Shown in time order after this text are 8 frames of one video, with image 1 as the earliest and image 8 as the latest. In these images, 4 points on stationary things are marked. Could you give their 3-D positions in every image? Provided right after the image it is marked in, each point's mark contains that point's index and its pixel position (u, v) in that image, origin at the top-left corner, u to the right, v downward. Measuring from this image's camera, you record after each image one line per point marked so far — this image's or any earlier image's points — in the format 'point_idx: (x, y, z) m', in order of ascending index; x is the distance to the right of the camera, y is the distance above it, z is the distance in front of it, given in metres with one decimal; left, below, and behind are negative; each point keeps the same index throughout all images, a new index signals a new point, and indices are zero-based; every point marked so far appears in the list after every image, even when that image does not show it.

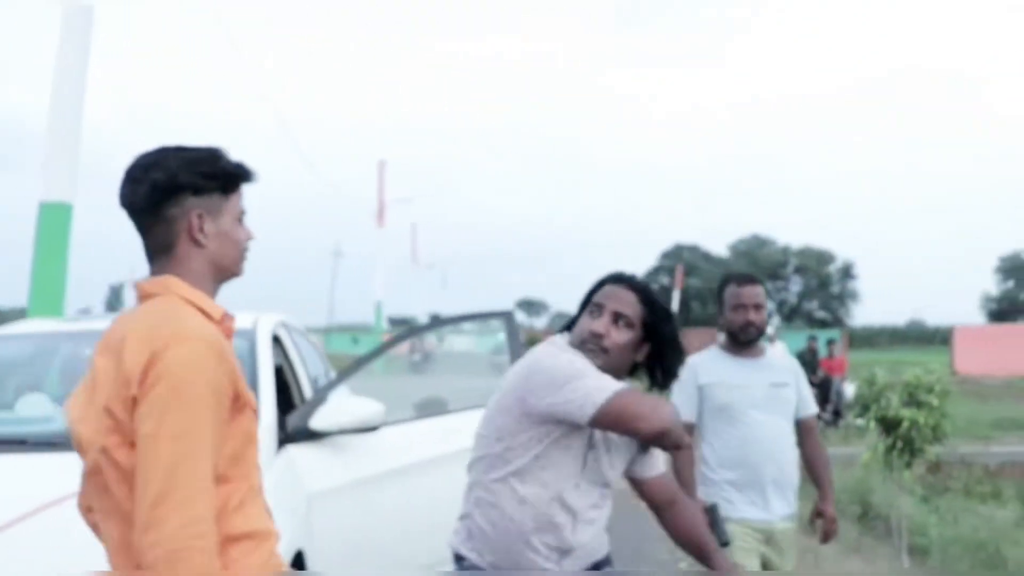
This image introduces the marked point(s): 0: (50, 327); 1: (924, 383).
0: (-2.2, -0.3, +5.5) m
1: (+3.1, -0.7, +8.6) m
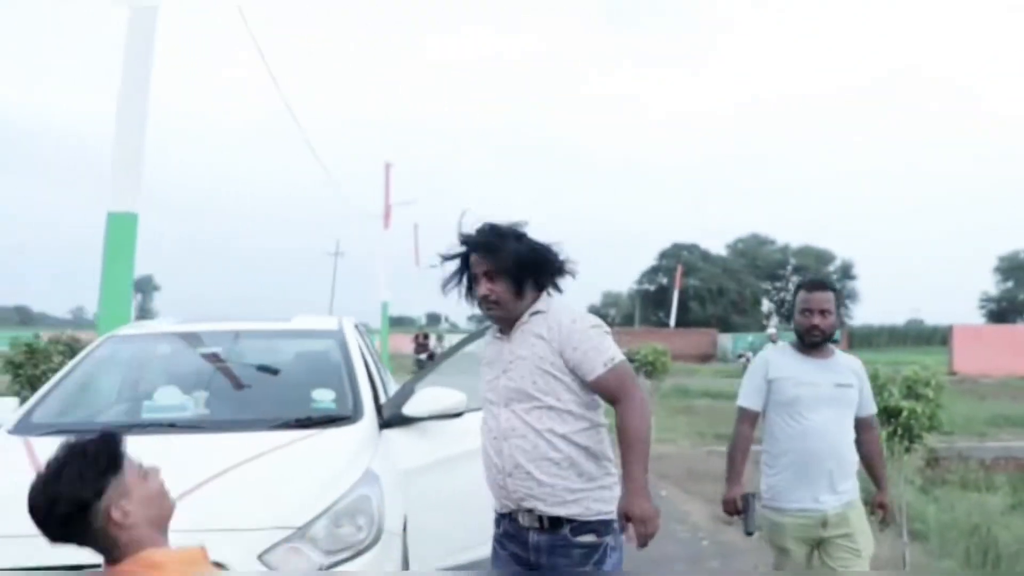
0: (-1.9, -0.4, +6.2) m
1: (+3.3, -0.7, +9.3) m
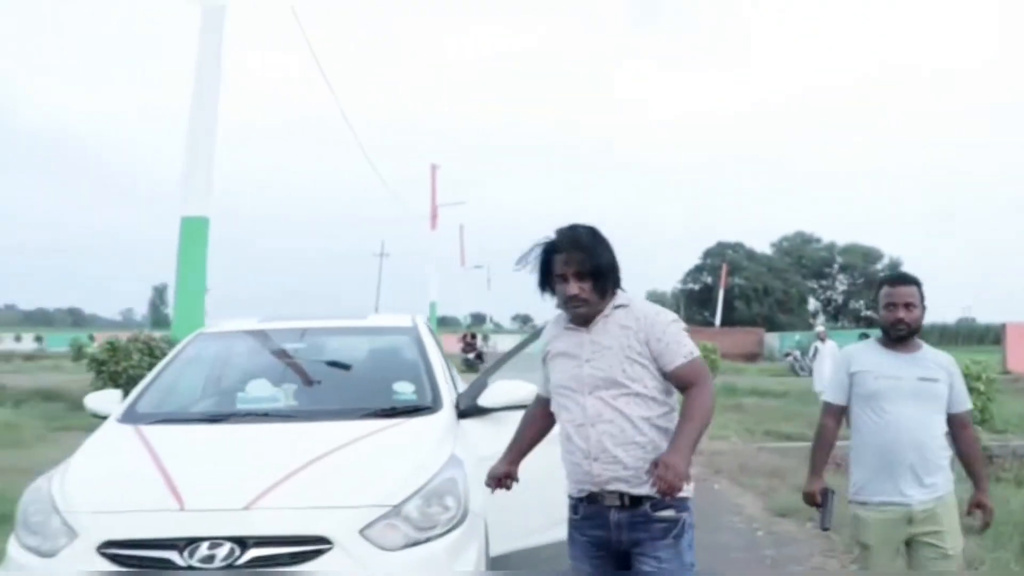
0: (-1.6, -0.4, +6.6) m
1: (+3.8, -0.7, +9.5) m
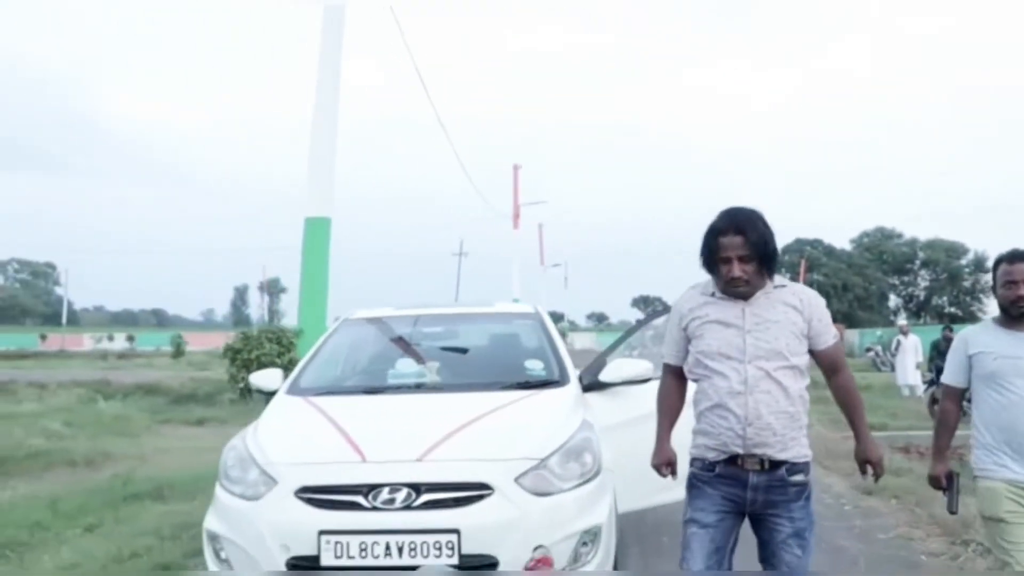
0: (-0.9, -0.3, +7.3) m
1: (+4.6, -0.6, +9.9) m
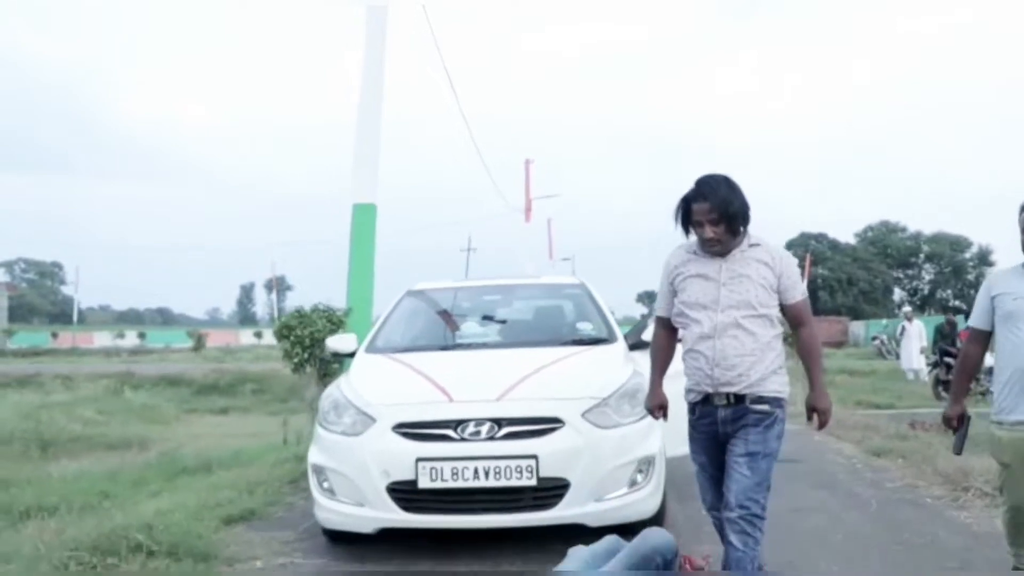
0: (-0.6, -0.1, +8.1) m
1: (+4.9, -0.4, +10.7) m
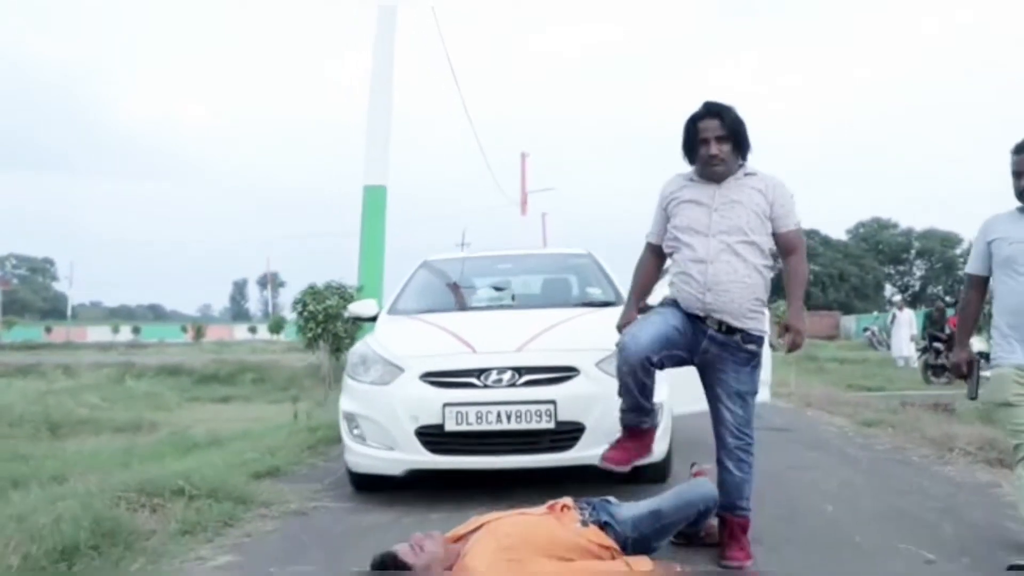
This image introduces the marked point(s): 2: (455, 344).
0: (-0.5, +0.1, +8.5) m
1: (+5.0, -0.2, +11.1) m
2: (-0.3, -0.3, +5.8) m
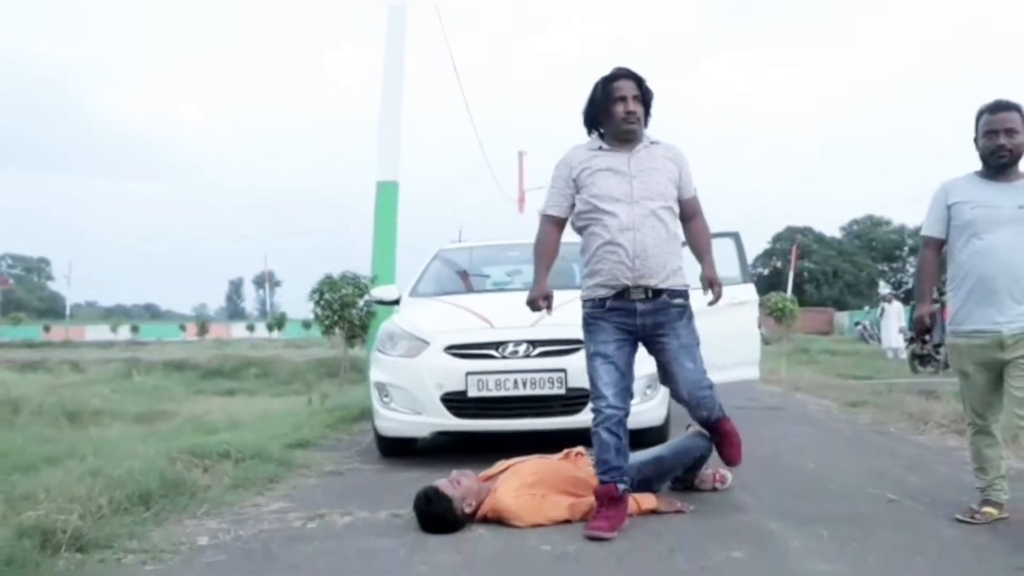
0: (-0.5, +0.2, +9.2) m
1: (+5.0, -0.1, +11.8) m
2: (-0.2, -0.2, +6.5) m
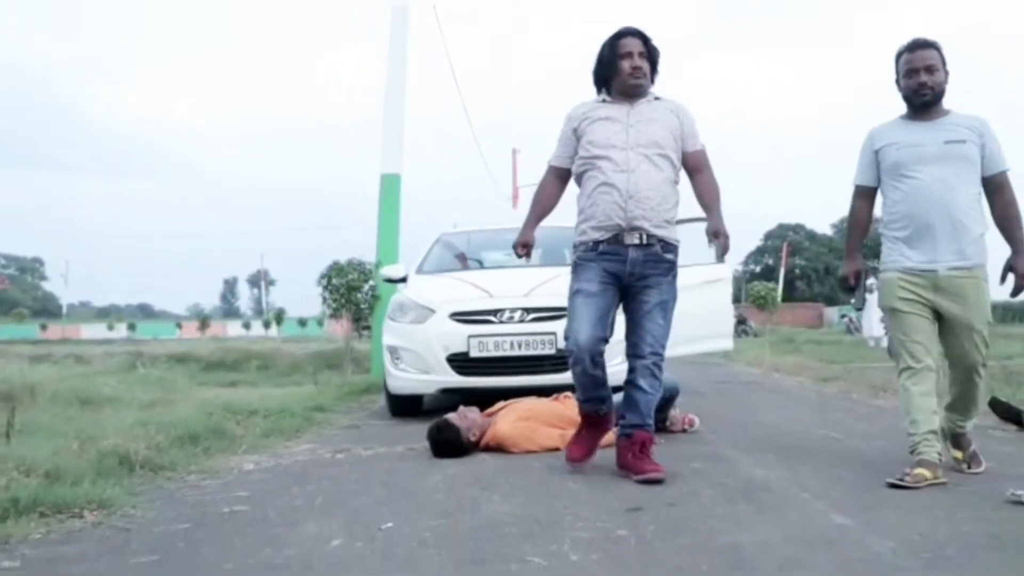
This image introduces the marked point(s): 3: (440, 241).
0: (-0.5, +0.3, +10.0) m
1: (+5.0, +0.1, +12.7) m
2: (-0.2, 0.0, +7.3) m
3: (-0.7, +0.4, +10.3) m
